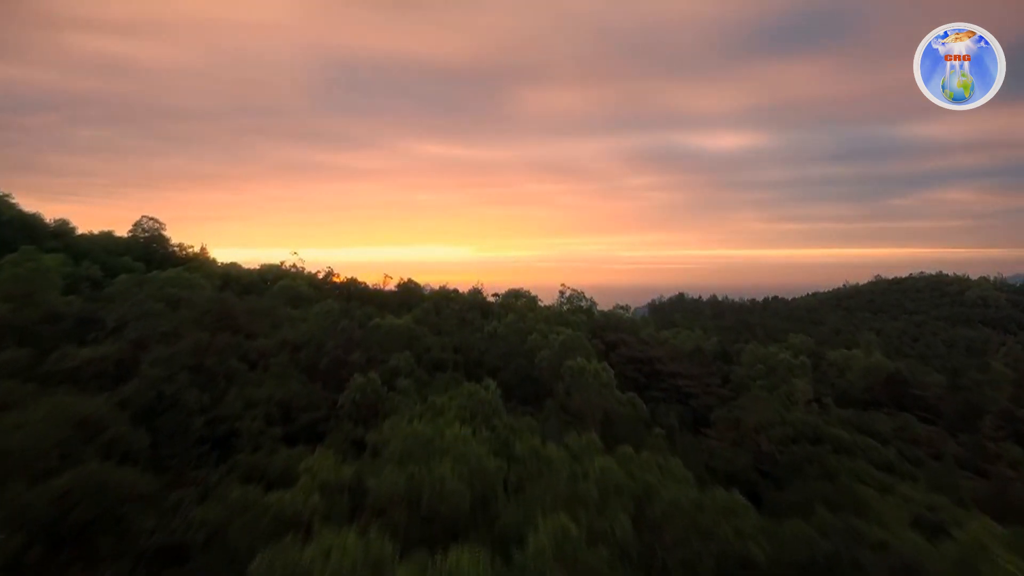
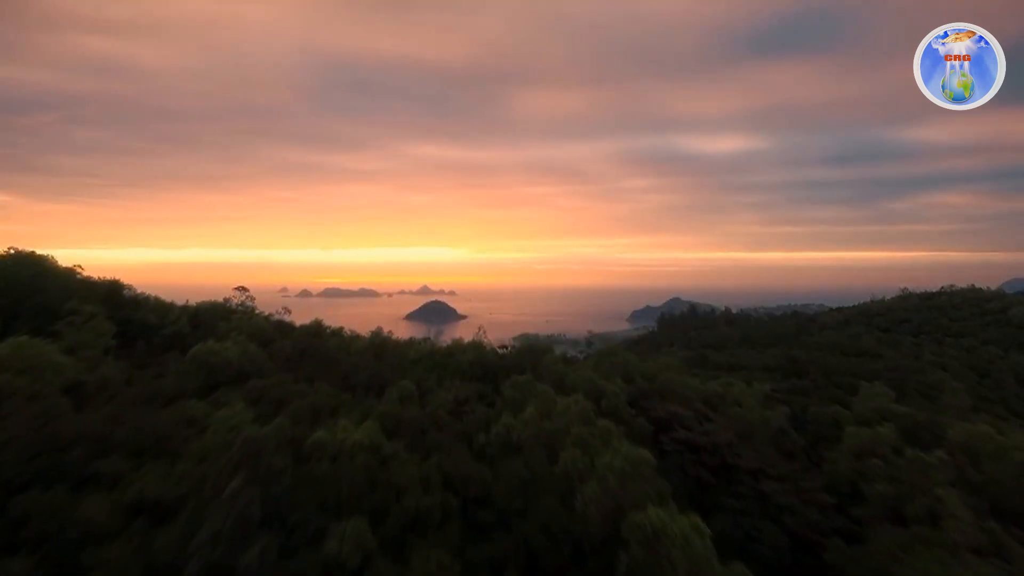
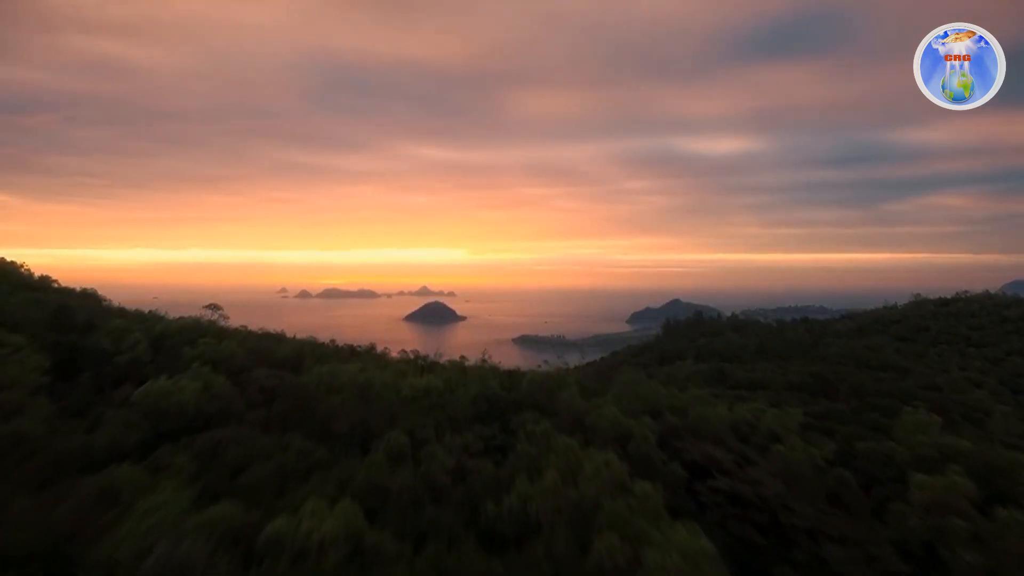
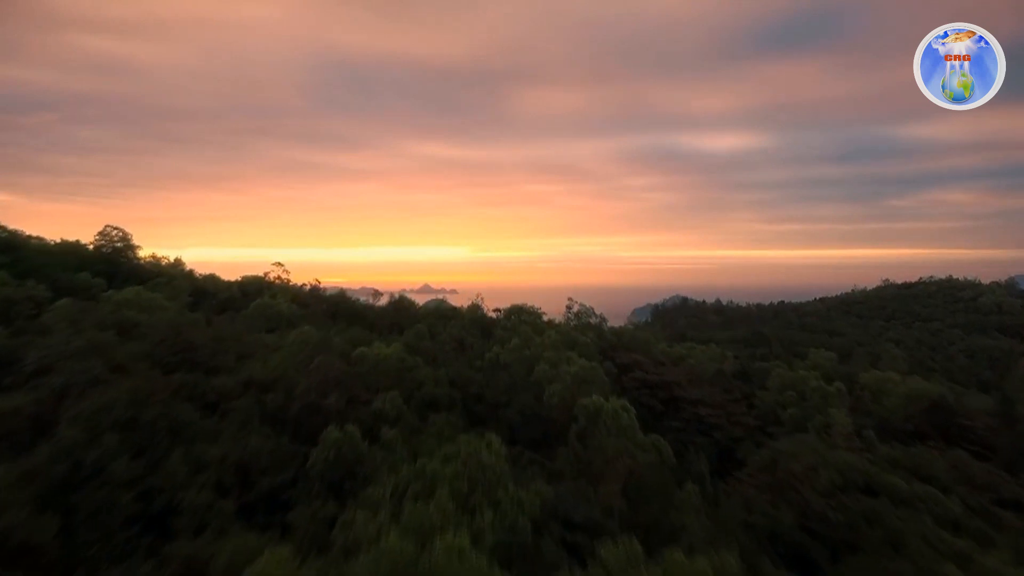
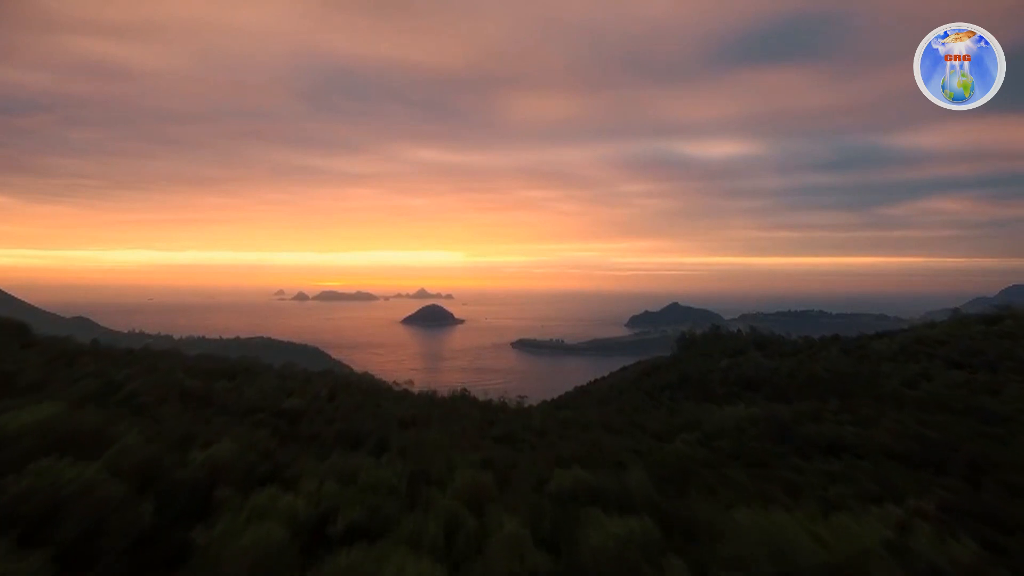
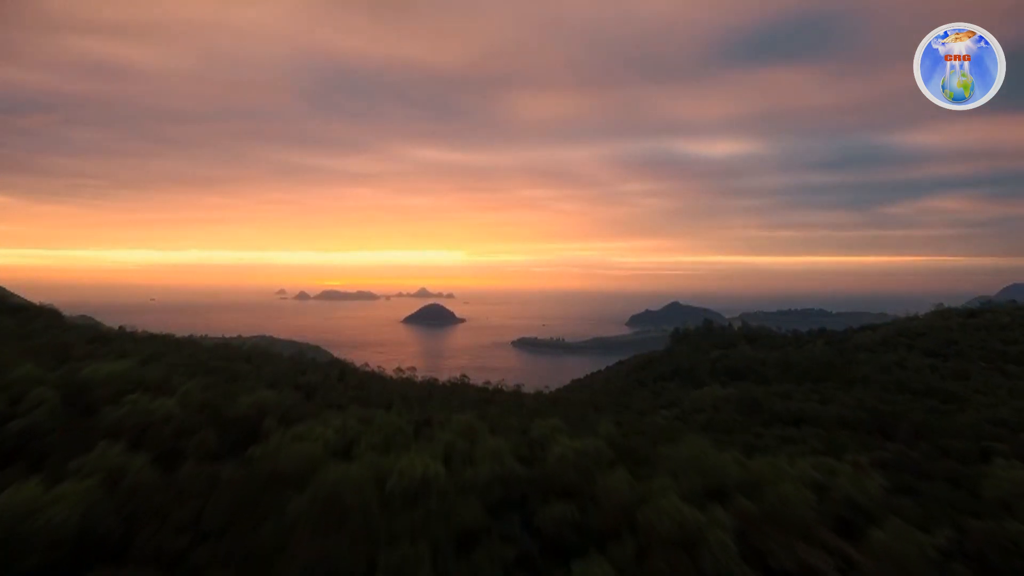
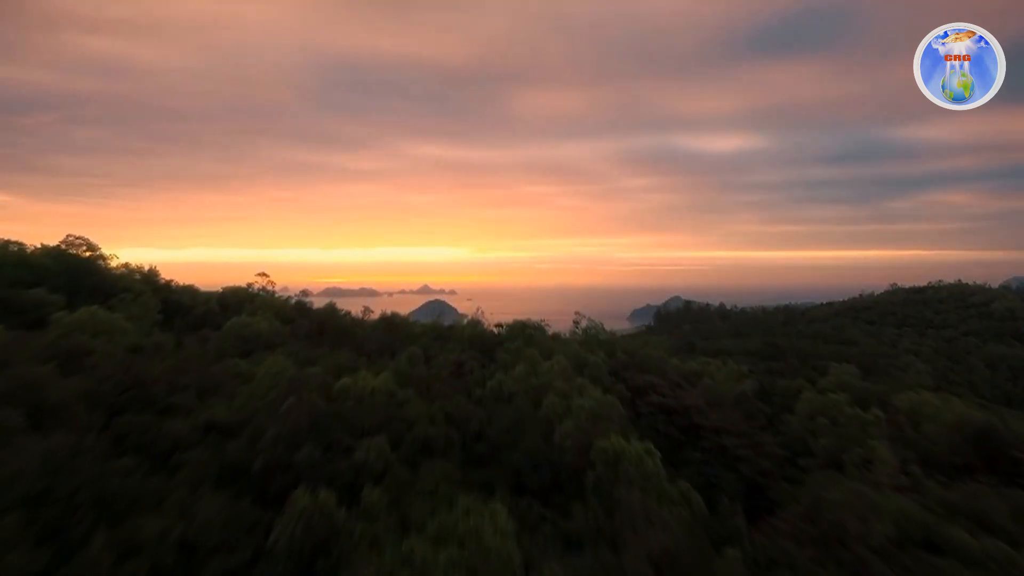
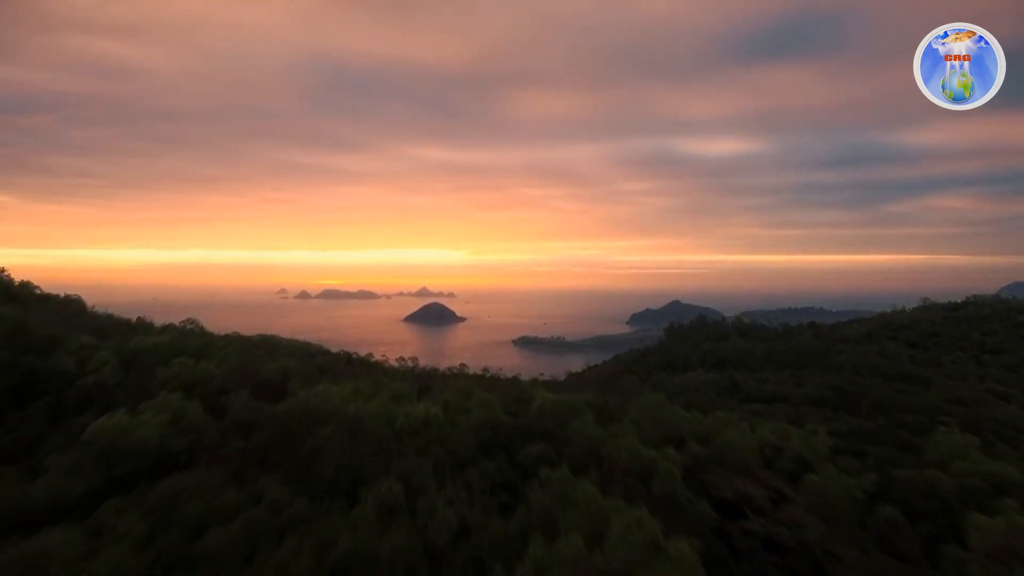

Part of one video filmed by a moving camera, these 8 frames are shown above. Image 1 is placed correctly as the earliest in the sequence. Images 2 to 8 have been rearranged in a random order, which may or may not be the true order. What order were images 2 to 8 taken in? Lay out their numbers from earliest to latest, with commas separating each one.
4, 7, 2, 3, 8, 6, 5
